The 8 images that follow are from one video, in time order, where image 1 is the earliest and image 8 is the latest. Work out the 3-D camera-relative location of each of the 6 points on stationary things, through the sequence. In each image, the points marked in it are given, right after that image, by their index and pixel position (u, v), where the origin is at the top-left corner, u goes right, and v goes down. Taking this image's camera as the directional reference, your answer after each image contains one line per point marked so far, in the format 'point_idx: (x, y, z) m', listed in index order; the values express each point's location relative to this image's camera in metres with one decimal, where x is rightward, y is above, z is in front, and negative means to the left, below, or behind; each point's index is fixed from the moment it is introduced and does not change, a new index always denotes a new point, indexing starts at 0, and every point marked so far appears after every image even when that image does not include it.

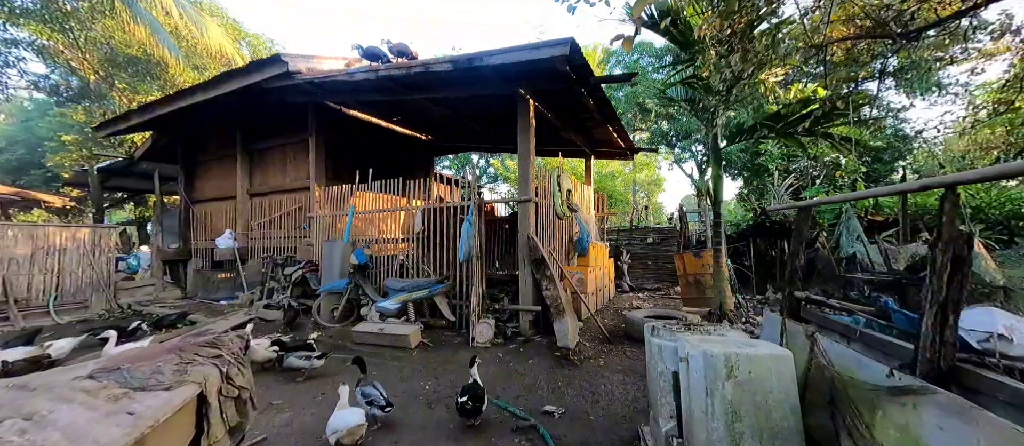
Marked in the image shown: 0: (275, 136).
0: (-4.9, +1.7, +8.0) m
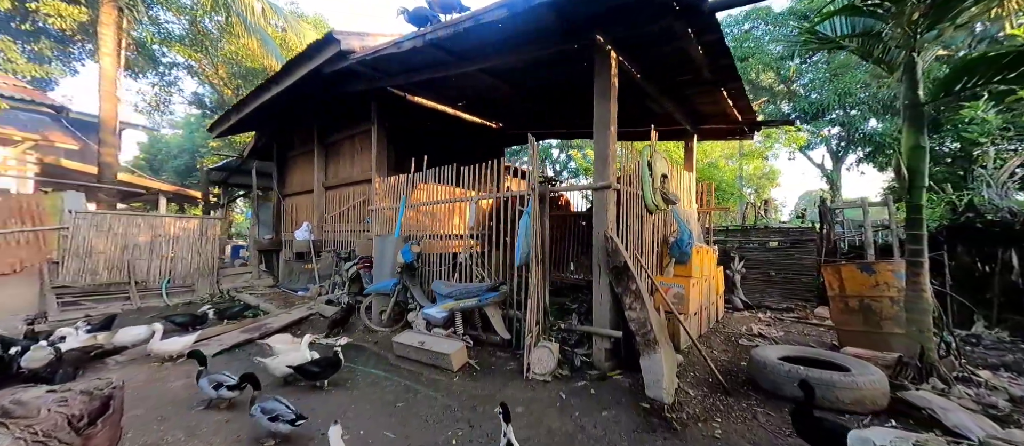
0: (-3.4, +1.9, +7.9) m
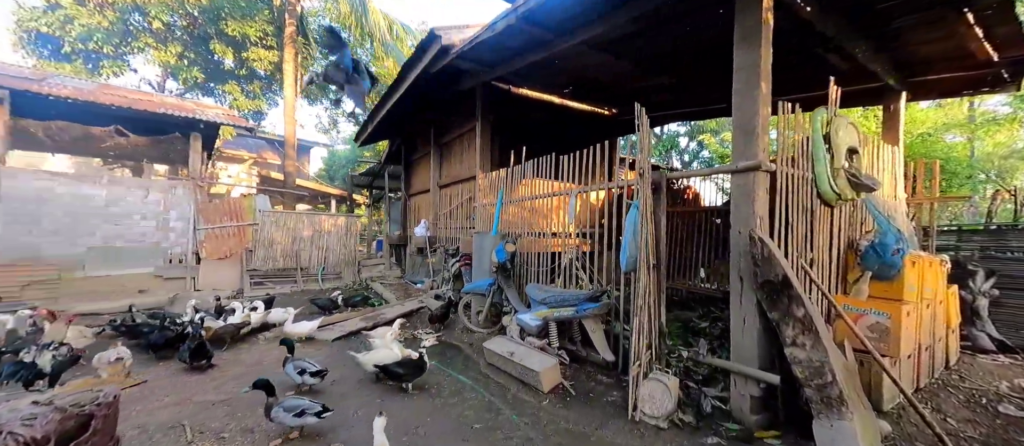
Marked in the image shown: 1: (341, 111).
0: (-1.1, +1.9, +8.0) m
1: (-6.9, +4.6, +16.8) m
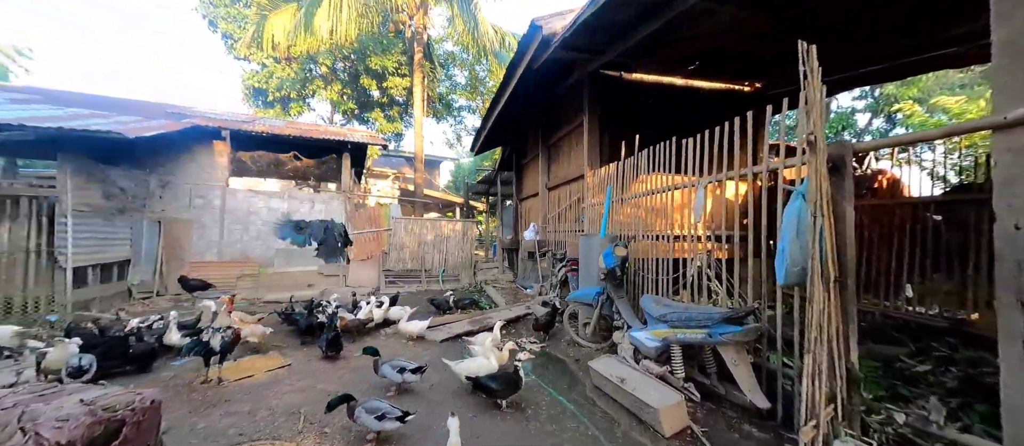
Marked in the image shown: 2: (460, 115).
0: (+1.0, +1.9, +7.5) m
1: (-2.1, +4.3, +17.7) m
2: (-2.1, +4.6, +17.0) m
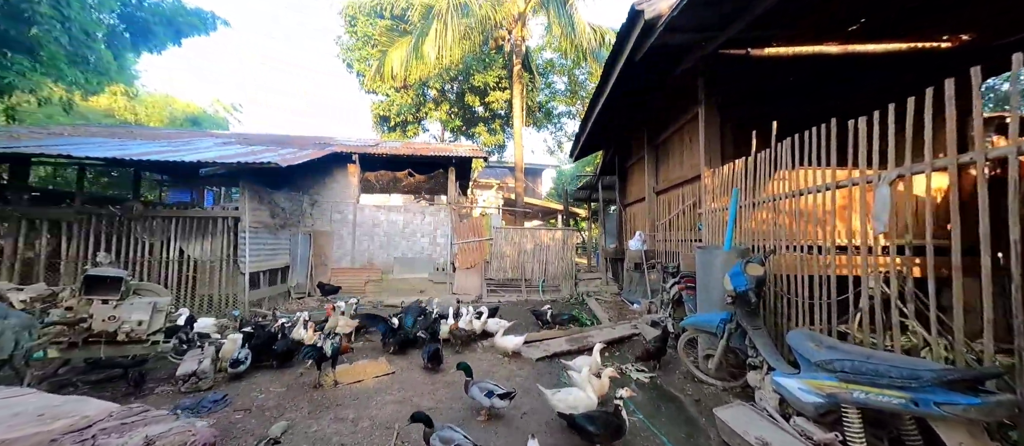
0: (+2.7, +1.7, +6.7) m
1: (+2.3, +4.0, +17.3) m
2: (+2.0, +4.3, +16.7) m
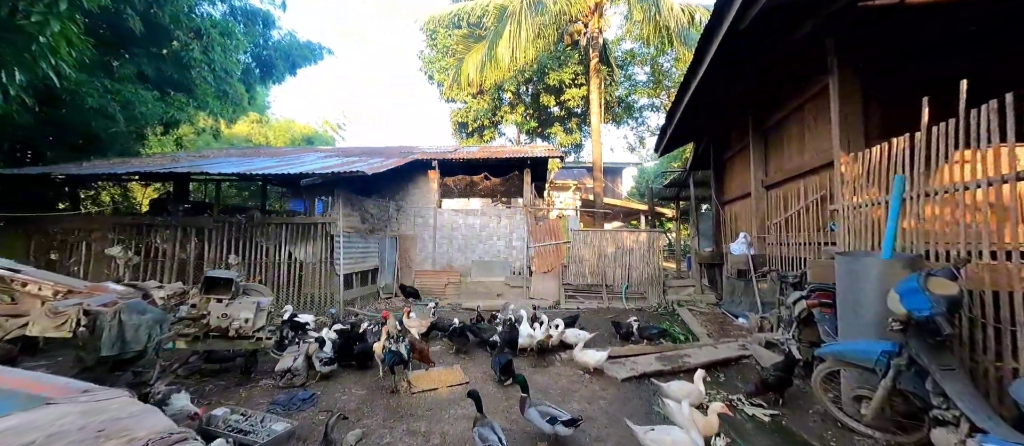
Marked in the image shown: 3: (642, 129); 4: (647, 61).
0: (+3.8, +1.8, +5.6) m
1: (+5.4, +3.9, +16.2) m
2: (+5.1, +4.2, +15.6) m
3: (+5.2, +3.8, +16.1) m
4: (+4.8, +5.8, +14.3) m
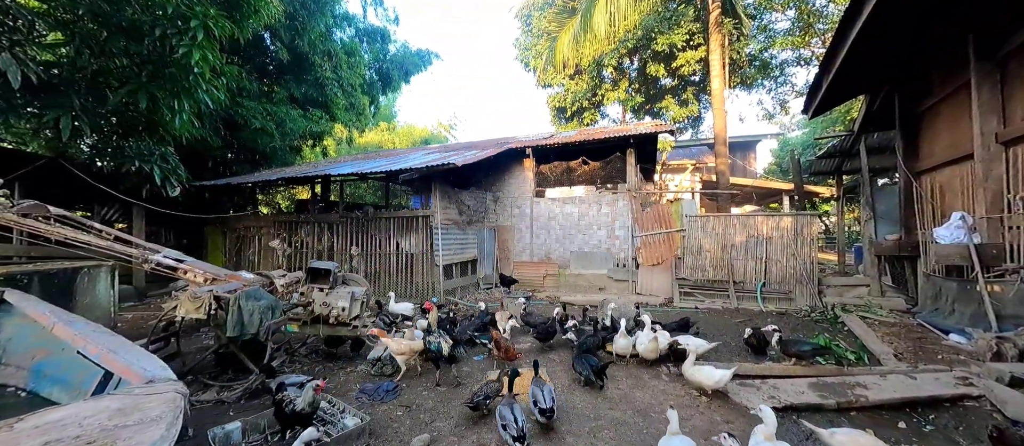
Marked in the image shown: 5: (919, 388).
0: (+4.7, +2.0, +3.6) m
1: (+9.2, +4.4, +13.2) m
2: (+8.6, +4.7, +12.7) m
3: (+9.0, +4.3, +13.2) m
4: (+7.9, +6.3, +11.6) m
5: (+3.8, -1.5, +3.7) m
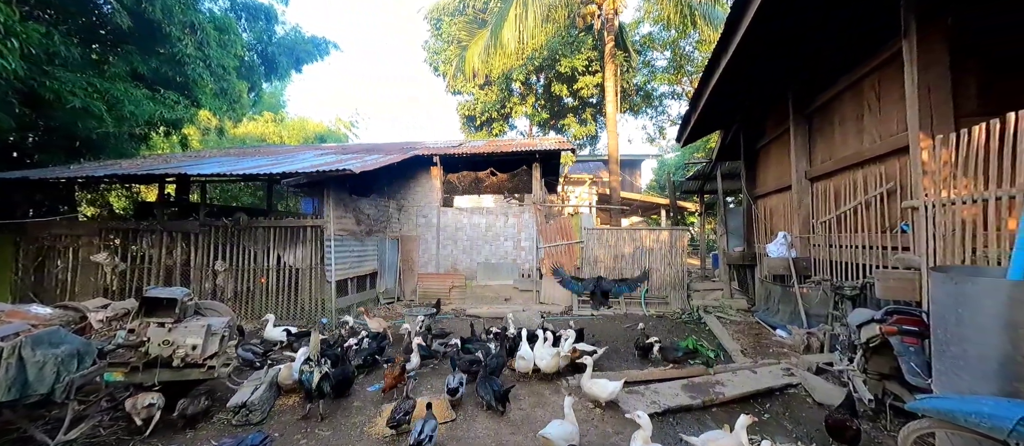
0: (+3.8, +1.7, +4.7) m
1: (+5.8, +4.1, +15.1) m
2: (+5.4, +4.4, +14.5) m
3: (+5.6, +4.0, +15.0) m
4: (+5.1, +5.9, +13.2) m
5: (+2.8, -1.8, +4.6) m
